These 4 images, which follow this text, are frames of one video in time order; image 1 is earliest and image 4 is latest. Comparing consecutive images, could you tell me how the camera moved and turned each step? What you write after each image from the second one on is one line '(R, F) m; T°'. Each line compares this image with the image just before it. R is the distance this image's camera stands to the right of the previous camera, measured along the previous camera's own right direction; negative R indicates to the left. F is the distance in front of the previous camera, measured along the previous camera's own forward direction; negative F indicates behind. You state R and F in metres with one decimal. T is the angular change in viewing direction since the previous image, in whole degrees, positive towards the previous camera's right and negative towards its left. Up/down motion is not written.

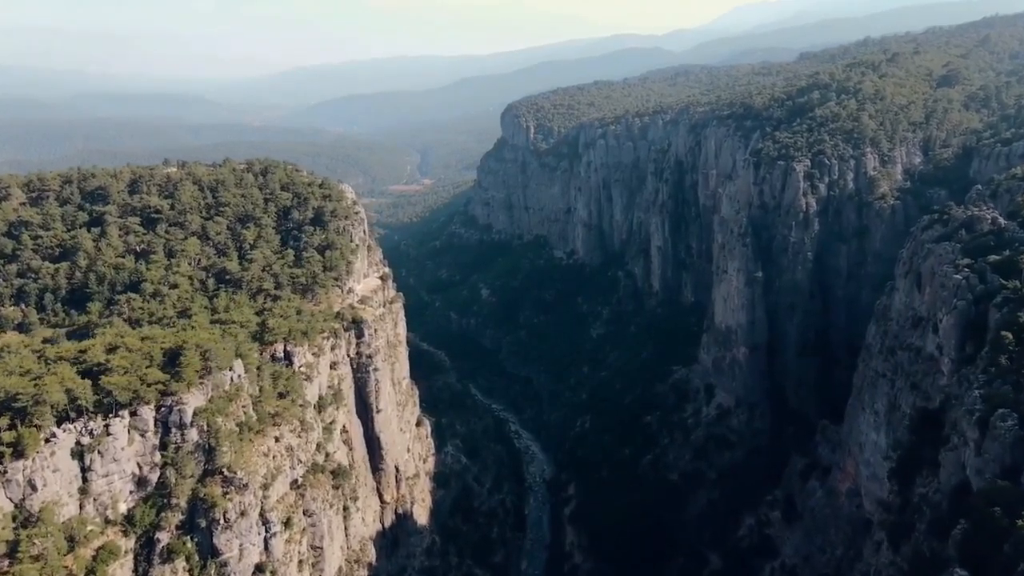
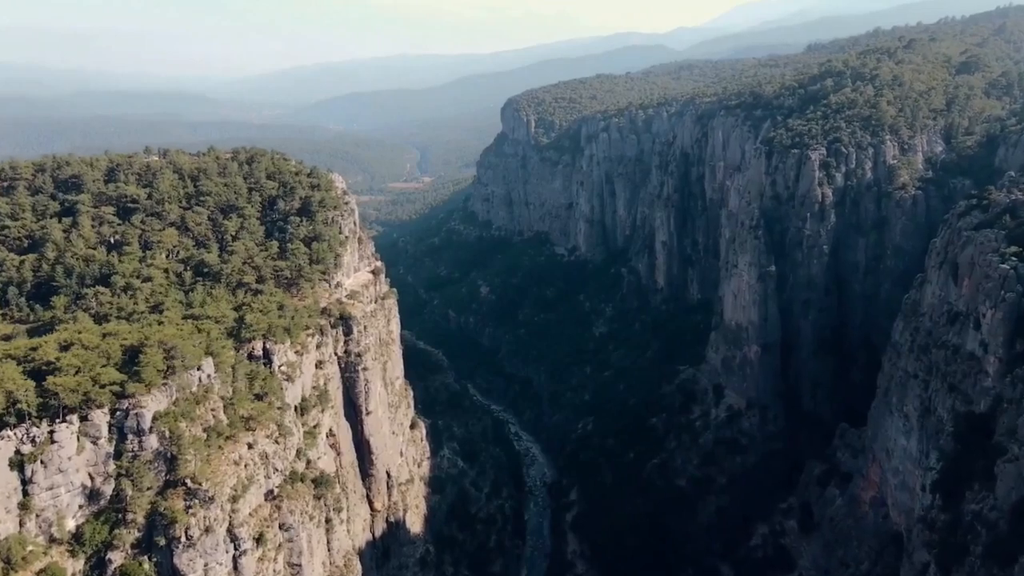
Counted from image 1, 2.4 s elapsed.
(+0.1, +3.2) m; 0°
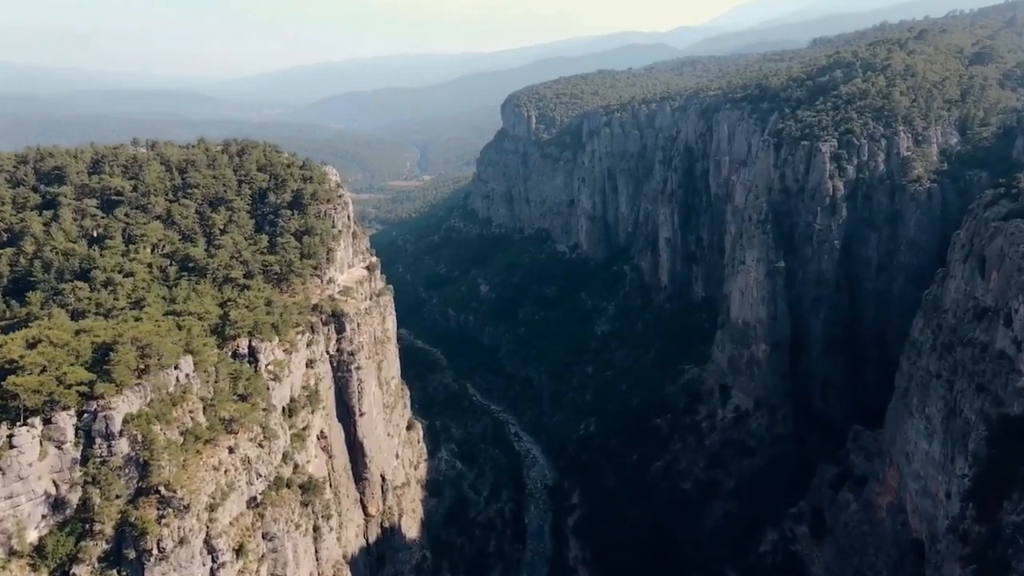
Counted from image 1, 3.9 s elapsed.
(+0.1, +2.0) m; 0°
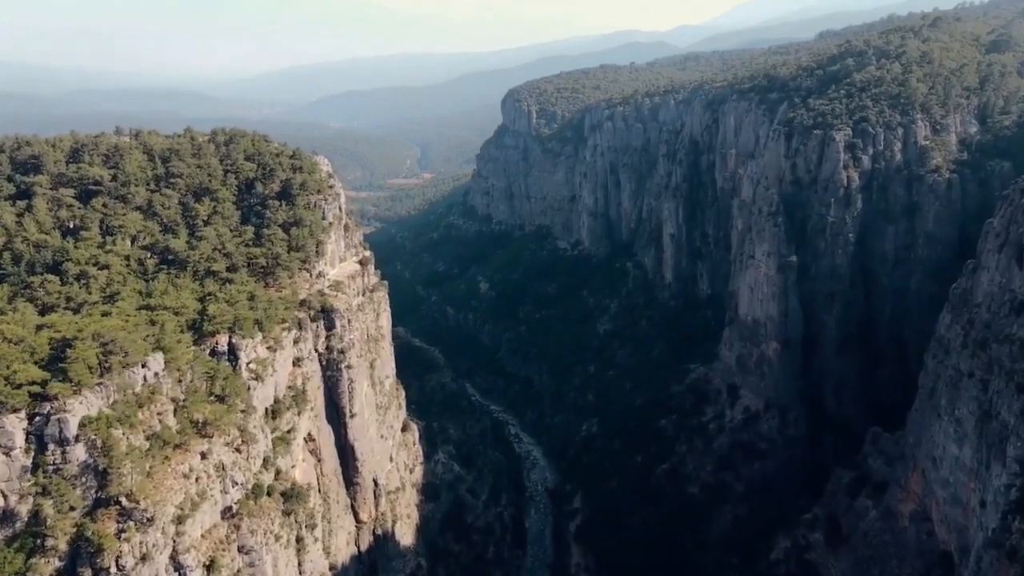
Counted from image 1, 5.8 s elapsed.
(+0.1, +2.4) m; 0°
